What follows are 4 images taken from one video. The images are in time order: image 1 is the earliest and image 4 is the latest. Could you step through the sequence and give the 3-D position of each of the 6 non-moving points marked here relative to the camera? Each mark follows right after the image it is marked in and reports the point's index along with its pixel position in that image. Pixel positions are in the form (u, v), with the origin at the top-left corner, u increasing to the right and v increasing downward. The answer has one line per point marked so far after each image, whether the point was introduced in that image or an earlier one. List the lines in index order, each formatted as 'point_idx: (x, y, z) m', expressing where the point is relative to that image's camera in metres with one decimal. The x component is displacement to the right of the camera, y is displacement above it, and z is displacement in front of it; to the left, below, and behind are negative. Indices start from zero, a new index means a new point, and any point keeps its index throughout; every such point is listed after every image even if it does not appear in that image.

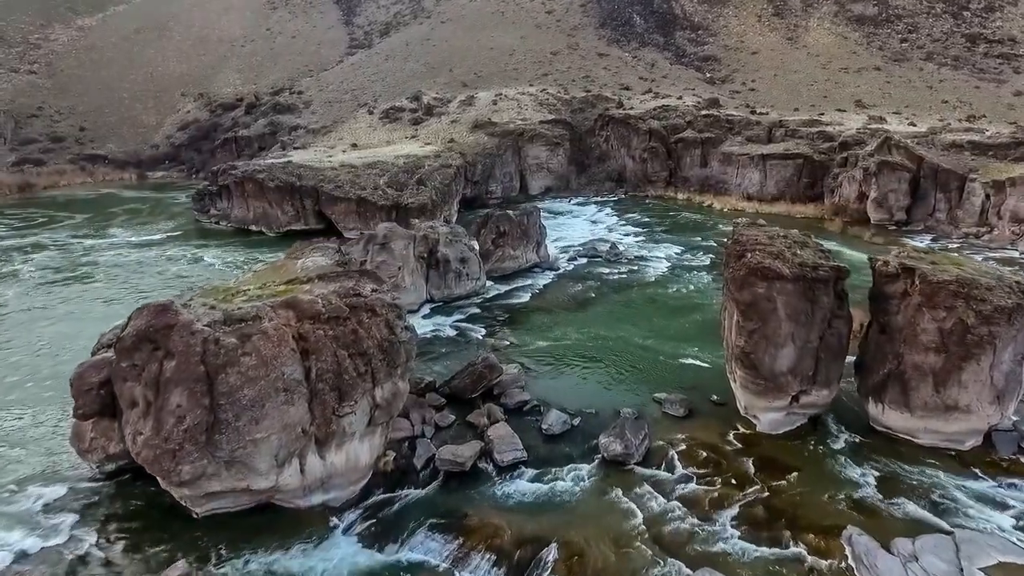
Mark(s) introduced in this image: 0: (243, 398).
0: (-3.8, -1.5, +8.6) m
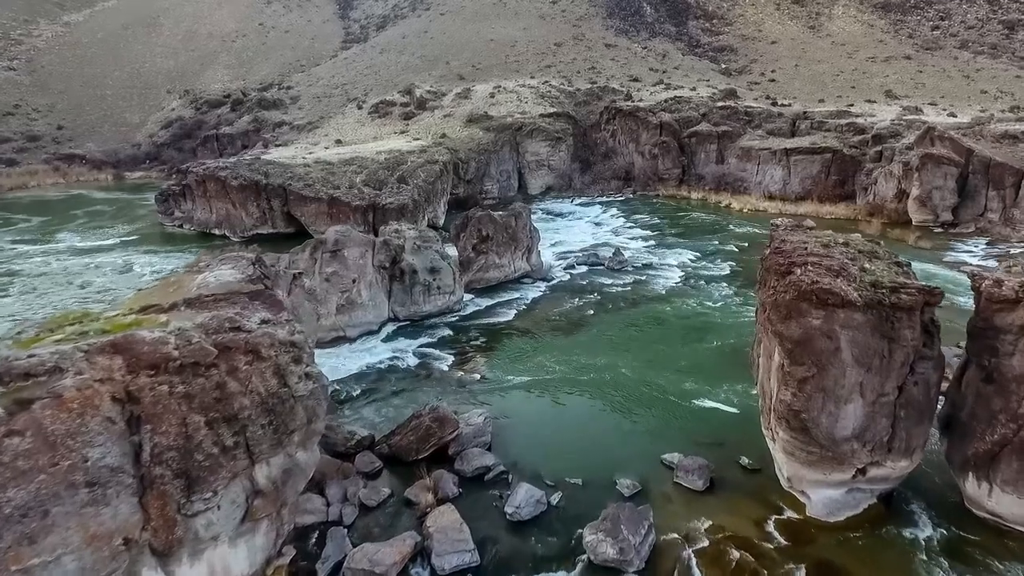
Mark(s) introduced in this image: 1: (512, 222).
0: (-4.5, -1.9, +5.4) m
1: (0.0, +2.0, +18.7) m
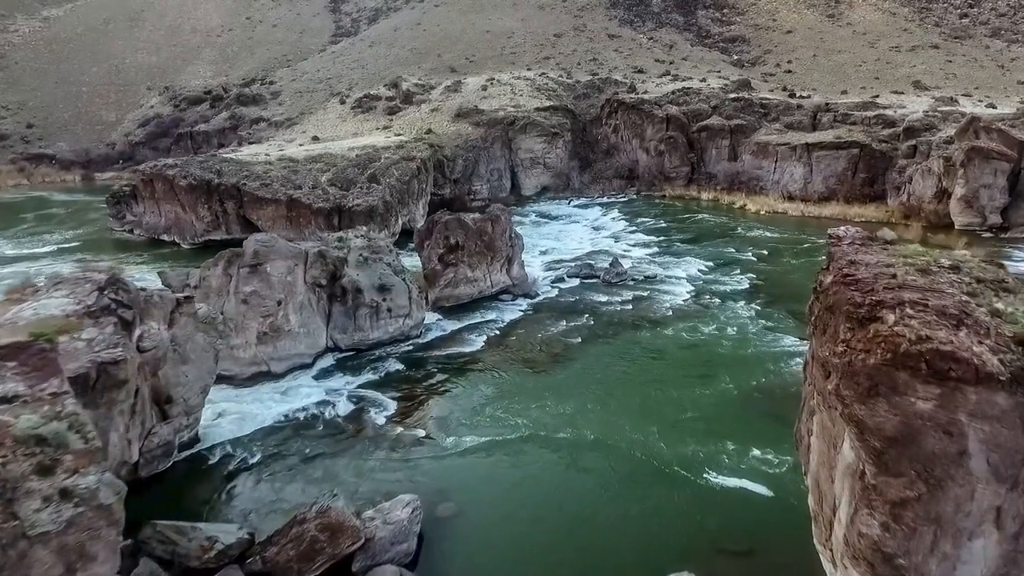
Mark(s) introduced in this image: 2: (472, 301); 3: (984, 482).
0: (-5.3, -2.4, +2.4) m
1: (-0.6, +1.6, +15.6) m
2: (-1.0, -0.3, +15.6) m
3: (+3.4, -1.4, +4.5) m
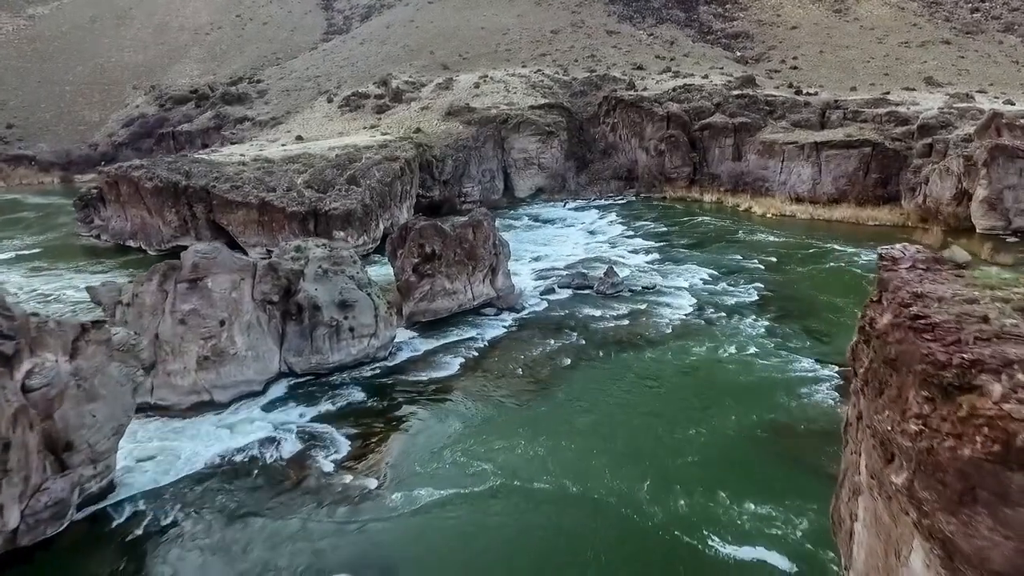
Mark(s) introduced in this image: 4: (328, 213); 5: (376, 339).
0: (-5.7, -2.6, +0.9) m
1: (-1.0, +1.2, +14.1) m
2: (-1.4, -0.6, +14.1) m
3: (+3.0, -1.7, +2.9) m
4: (-5.8, +2.3, +19.0) m
5: (-2.7, -1.0, +12.0) m
